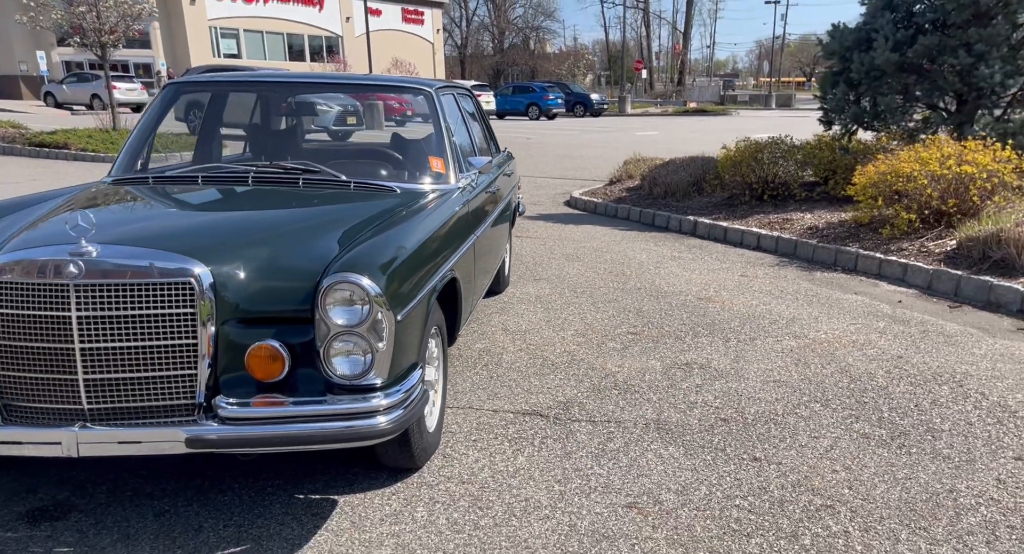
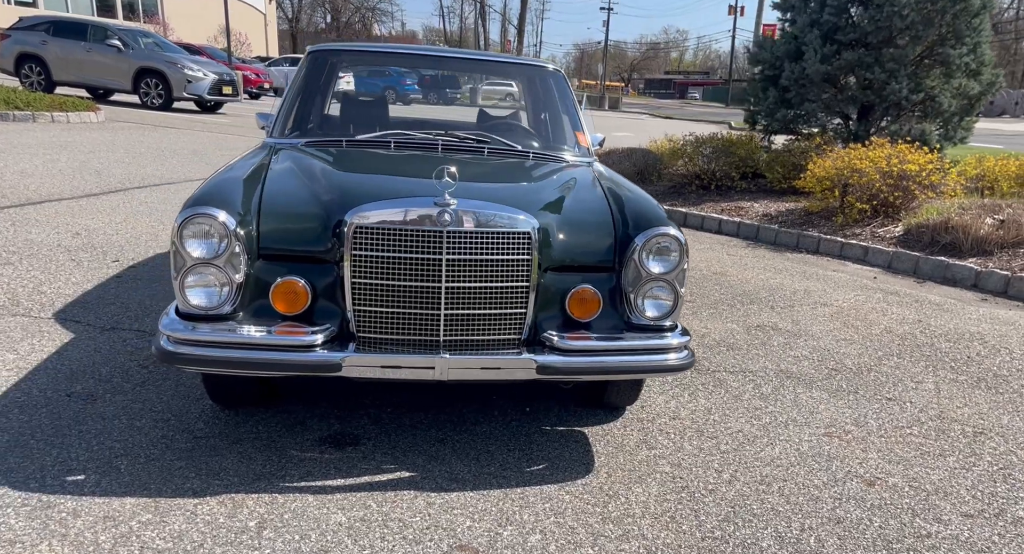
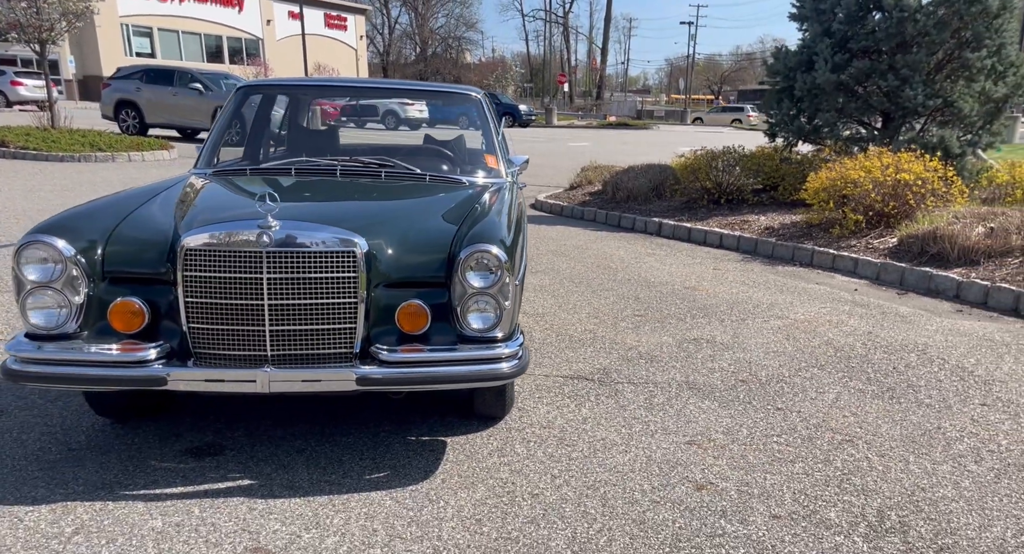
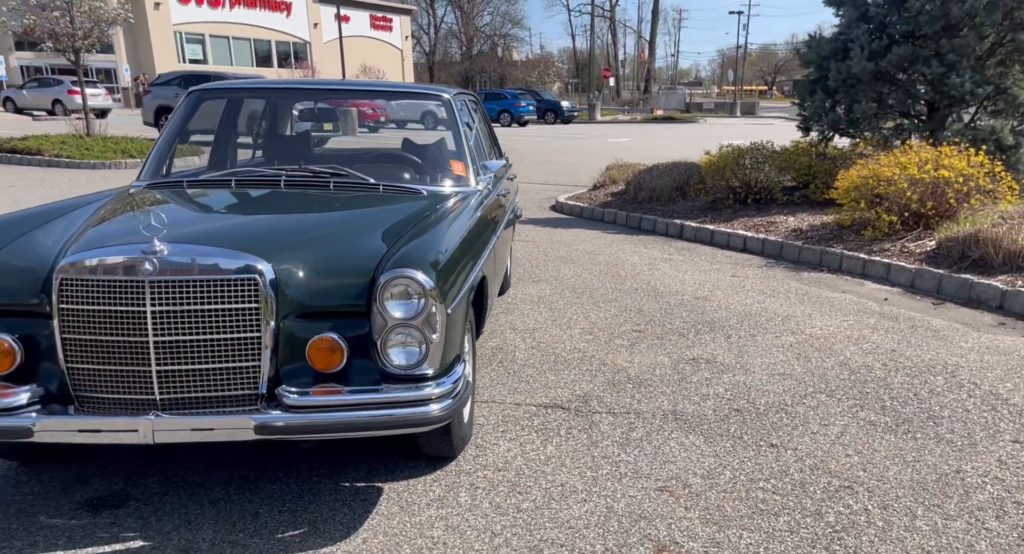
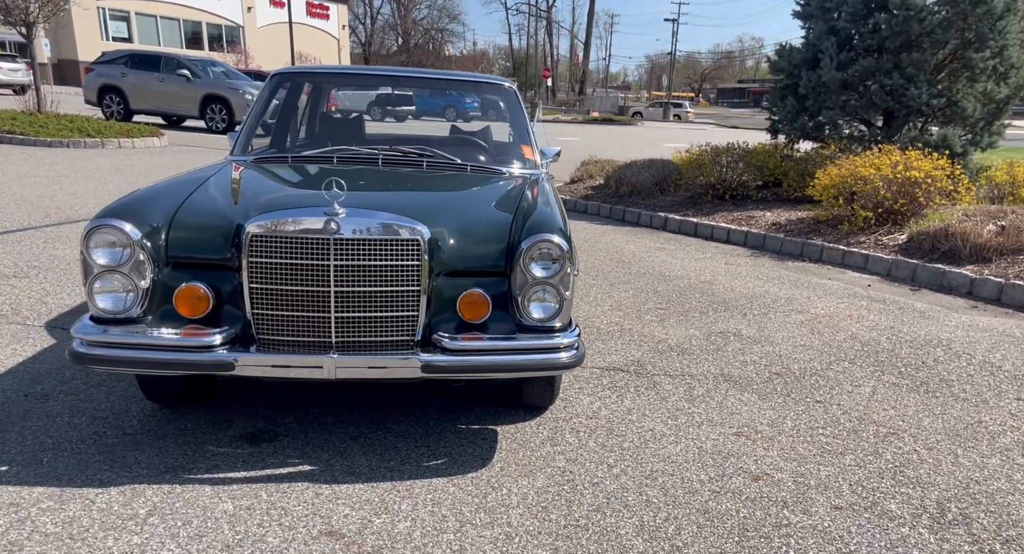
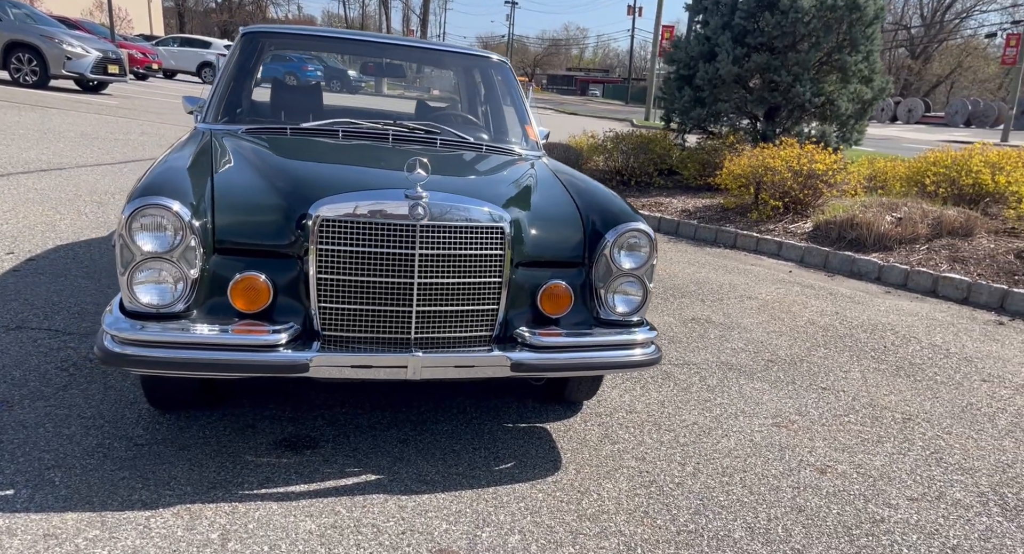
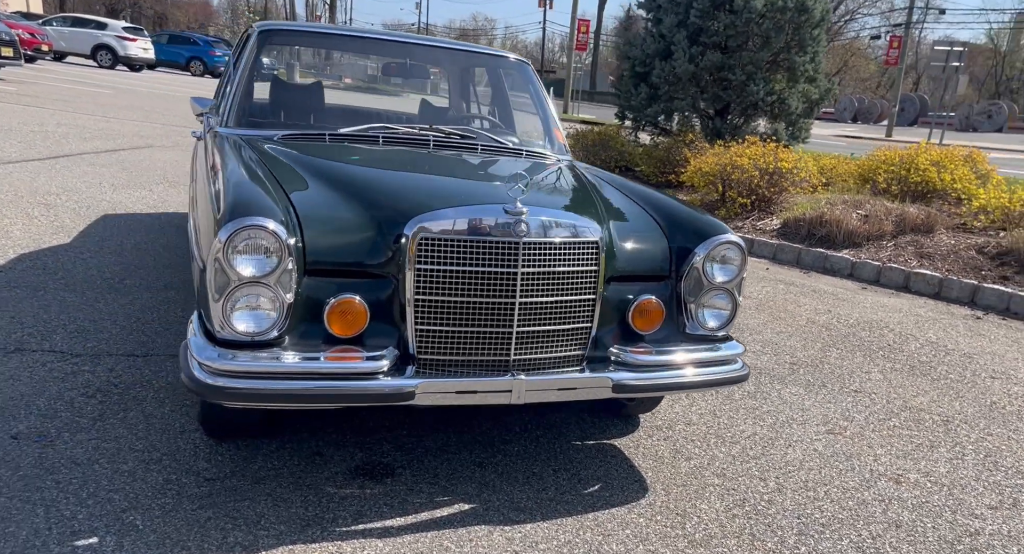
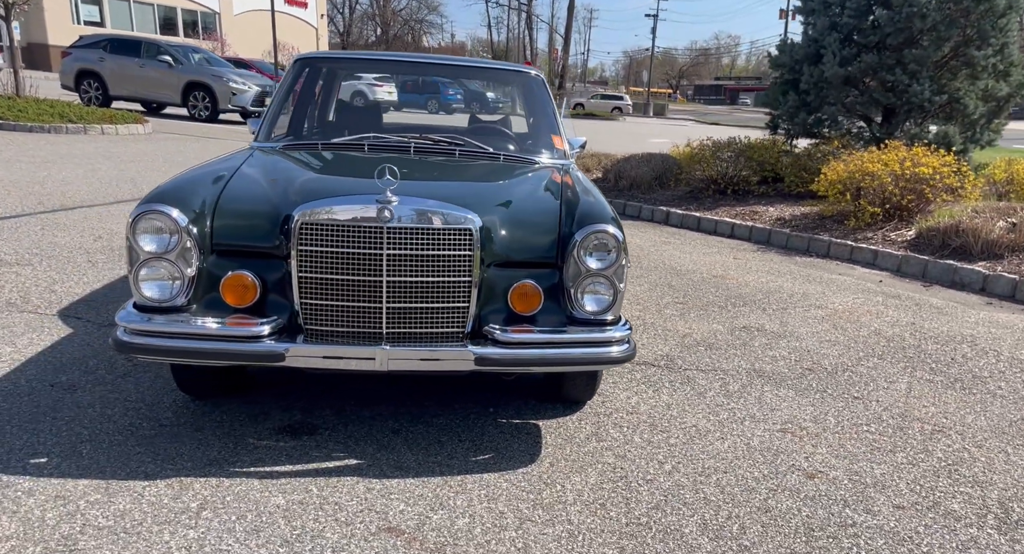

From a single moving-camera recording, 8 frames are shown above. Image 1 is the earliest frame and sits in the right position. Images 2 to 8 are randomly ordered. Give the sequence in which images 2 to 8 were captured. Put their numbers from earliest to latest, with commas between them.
4, 3, 5, 8, 2, 6, 7
